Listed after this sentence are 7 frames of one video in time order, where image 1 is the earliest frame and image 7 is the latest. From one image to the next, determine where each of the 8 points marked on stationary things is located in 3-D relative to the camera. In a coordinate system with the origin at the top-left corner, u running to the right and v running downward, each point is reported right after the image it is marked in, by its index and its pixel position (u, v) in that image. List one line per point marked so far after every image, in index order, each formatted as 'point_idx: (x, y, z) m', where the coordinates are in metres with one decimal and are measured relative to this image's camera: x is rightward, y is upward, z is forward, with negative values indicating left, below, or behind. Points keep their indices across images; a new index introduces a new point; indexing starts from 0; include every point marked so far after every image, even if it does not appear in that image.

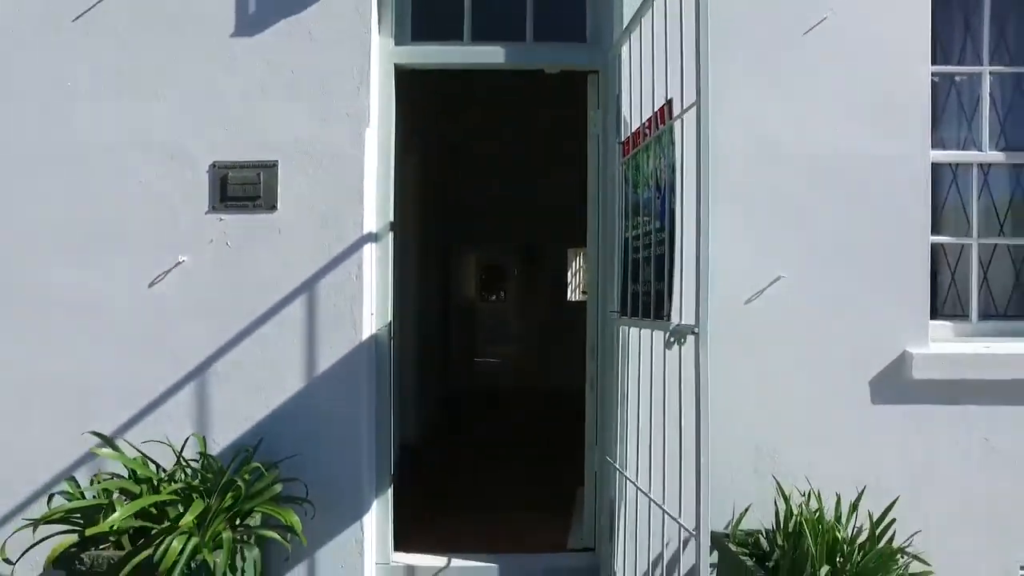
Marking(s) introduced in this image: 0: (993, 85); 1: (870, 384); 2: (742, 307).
0: (+2.1, +0.9, +2.9) m
1: (+1.4, -0.4, +2.6) m
2: (+0.9, -0.1, +2.6) m
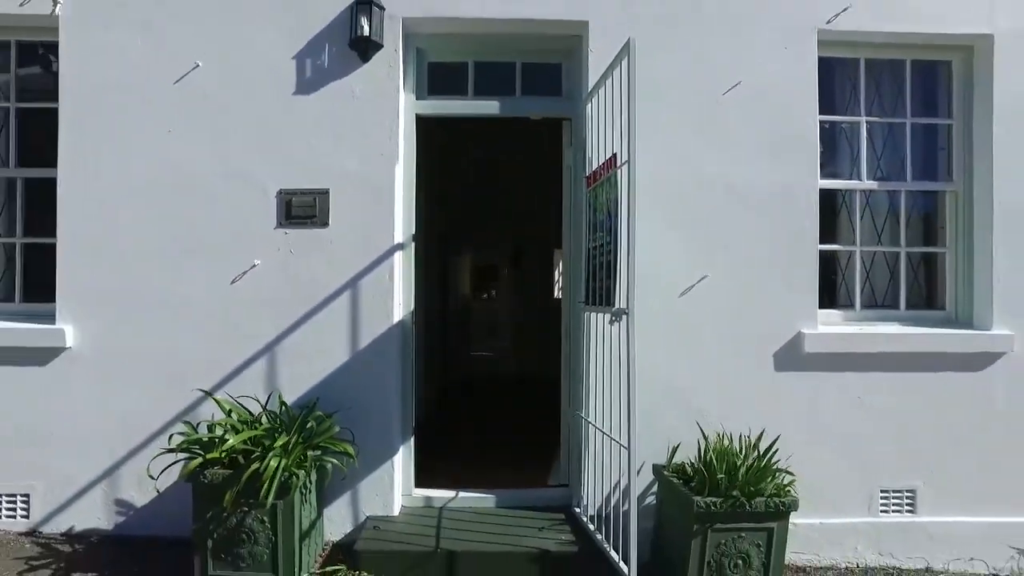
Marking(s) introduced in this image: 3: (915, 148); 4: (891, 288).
0: (+2.0, +0.9, +3.8) m
1: (+1.4, -0.3, +3.5) m
2: (+0.9, 0.0, +3.4) m
3: (+2.3, +0.8, +3.8) m
4: (+2.2, 0.0, +3.8) m
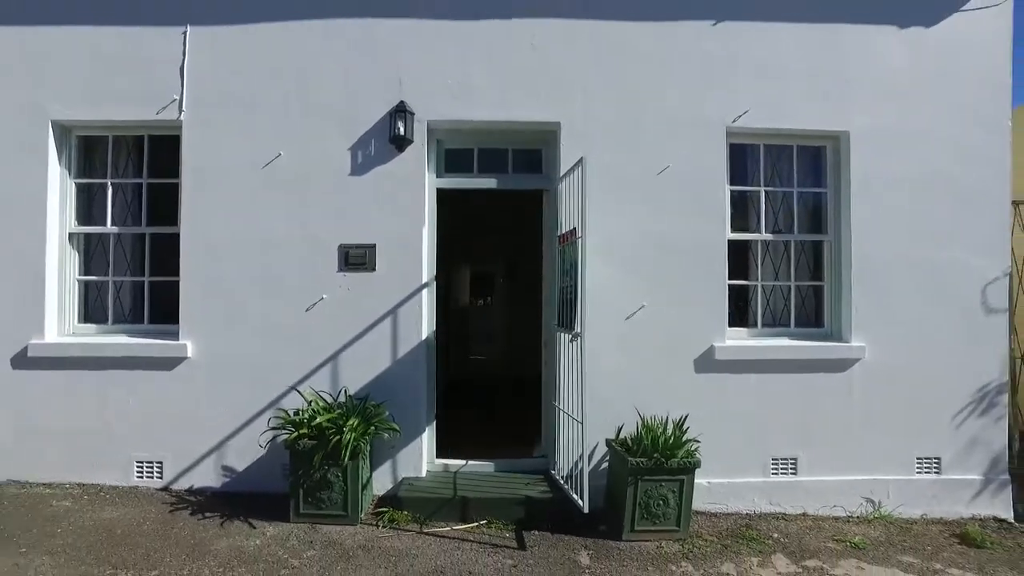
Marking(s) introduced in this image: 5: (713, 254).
0: (+2.0, +0.7, +5.2) m
1: (+1.3, -0.5, +4.9) m
2: (+0.8, -0.2, +4.8) m
3: (+2.3, +0.6, +5.2) m
4: (+2.2, -0.2, +5.2) m
5: (+1.5, +0.3, +4.9) m
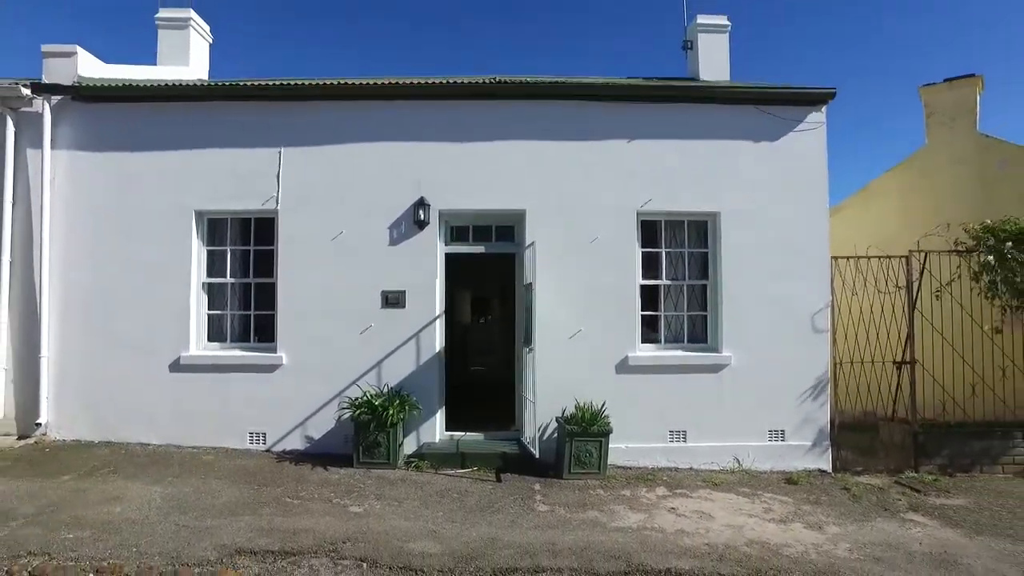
0: (+1.8, +0.4, +7.7) m
1: (+1.1, -0.9, +7.4) m
2: (+0.6, -0.6, +7.3) m
3: (+2.1, +0.3, +7.7) m
4: (+2.0, -0.5, +7.7) m
5: (+1.3, -0.1, +7.4) m
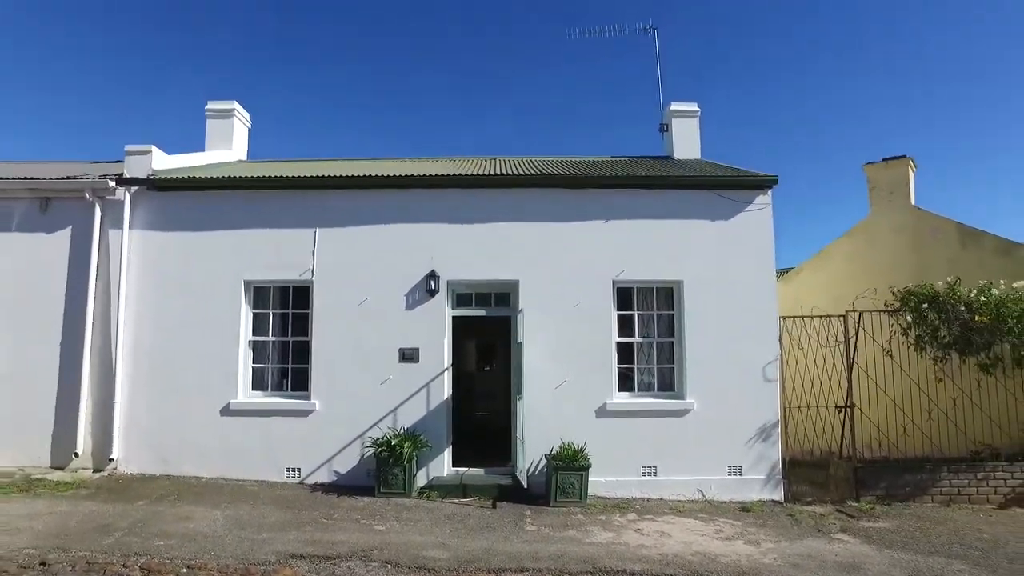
0: (+1.7, -0.4, +9.1) m
1: (+1.1, -1.6, +8.7) m
2: (+0.6, -1.3, +8.7) m
3: (+2.0, -0.5, +9.1) m
4: (+1.9, -1.3, +9.0) m
5: (+1.2, -0.8, +8.8) m
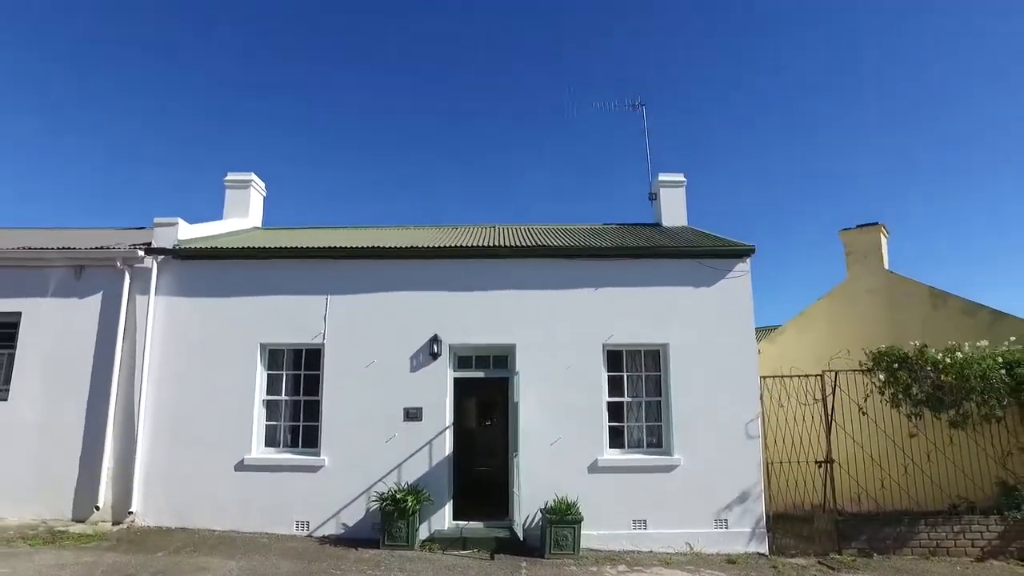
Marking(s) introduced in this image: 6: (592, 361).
0: (+1.7, -1.3, +9.7) m
1: (+1.0, -2.5, +9.2) m
2: (+0.5, -2.2, +9.3) m
3: (+2.0, -1.4, +9.7) m
4: (+1.9, -2.2, +9.6) m
5: (+1.2, -1.7, +9.4) m
6: (+1.1, -1.0, +9.5) m
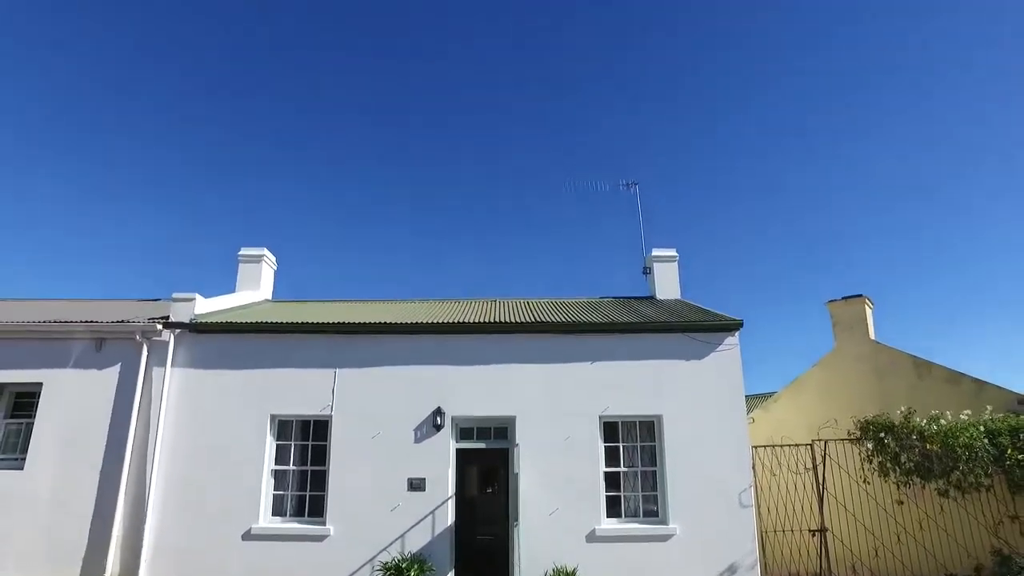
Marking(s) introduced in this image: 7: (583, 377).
0: (+1.7, -2.4, +10.1) m
1: (+1.0, -3.5, +9.5) m
2: (+0.5, -3.2, +9.5) m
3: (+2.0, -2.5, +10.1) m
4: (+1.9, -3.2, +9.9) m
5: (+1.2, -2.8, +9.7) m
6: (+1.1, -2.1, +9.9) m
7: (+1.1, -1.4, +10.1) m
